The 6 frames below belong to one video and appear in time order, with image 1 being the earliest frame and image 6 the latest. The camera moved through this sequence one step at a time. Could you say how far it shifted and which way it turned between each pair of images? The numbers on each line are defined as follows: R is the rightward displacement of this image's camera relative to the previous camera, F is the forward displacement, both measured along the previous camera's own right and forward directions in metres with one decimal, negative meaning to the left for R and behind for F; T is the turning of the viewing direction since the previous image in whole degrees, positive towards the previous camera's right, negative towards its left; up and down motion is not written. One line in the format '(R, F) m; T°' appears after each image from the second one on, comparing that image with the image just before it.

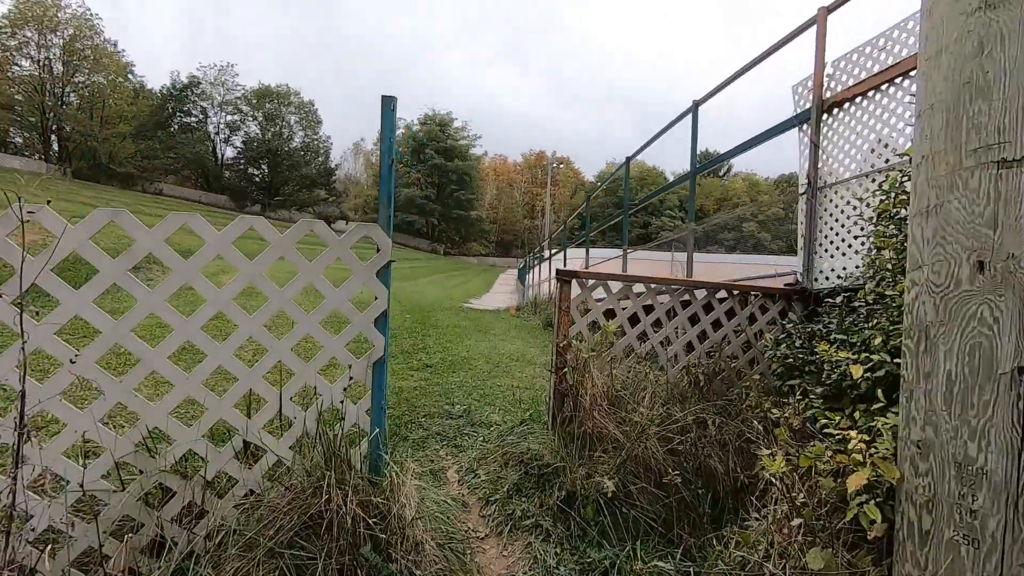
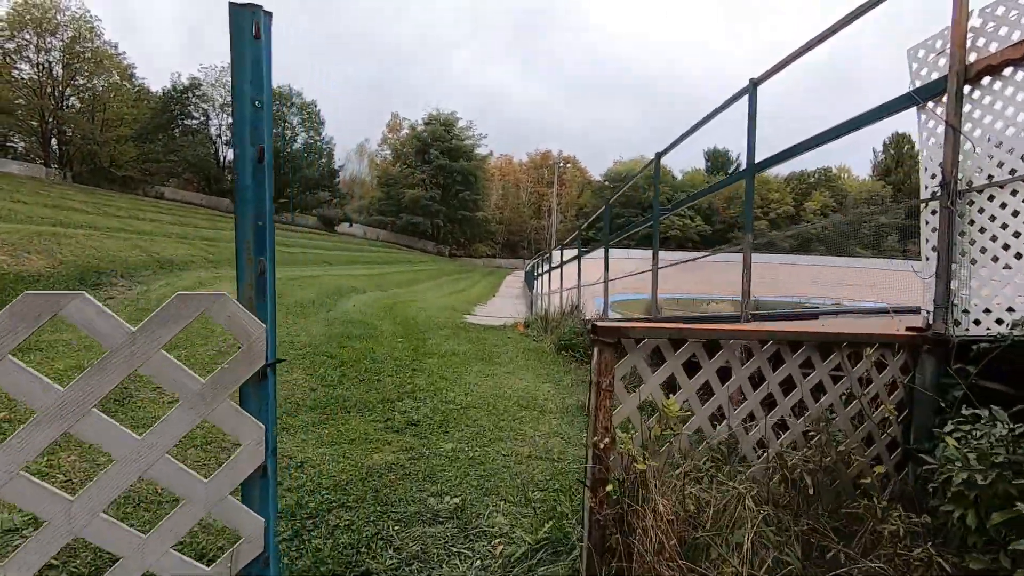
(0.0, +0.7) m; -1°
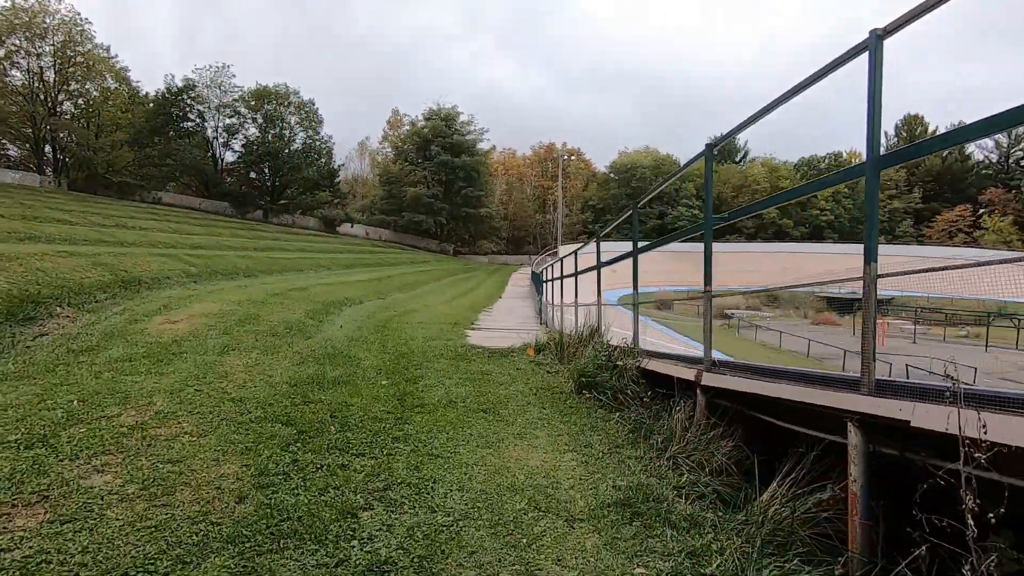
(0.0, +0.9) m; -1°
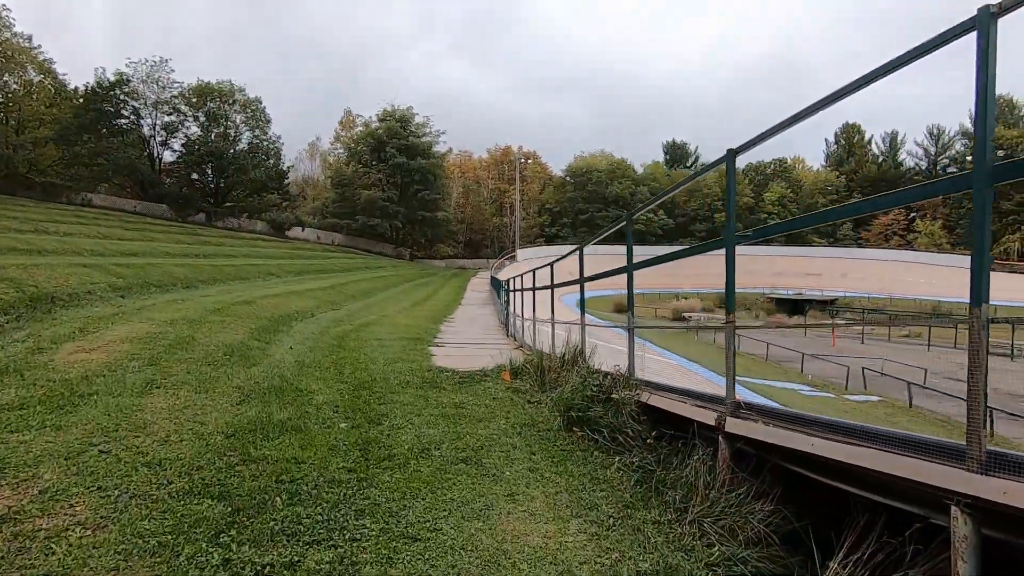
(-0.1, +0.5) m; +5°
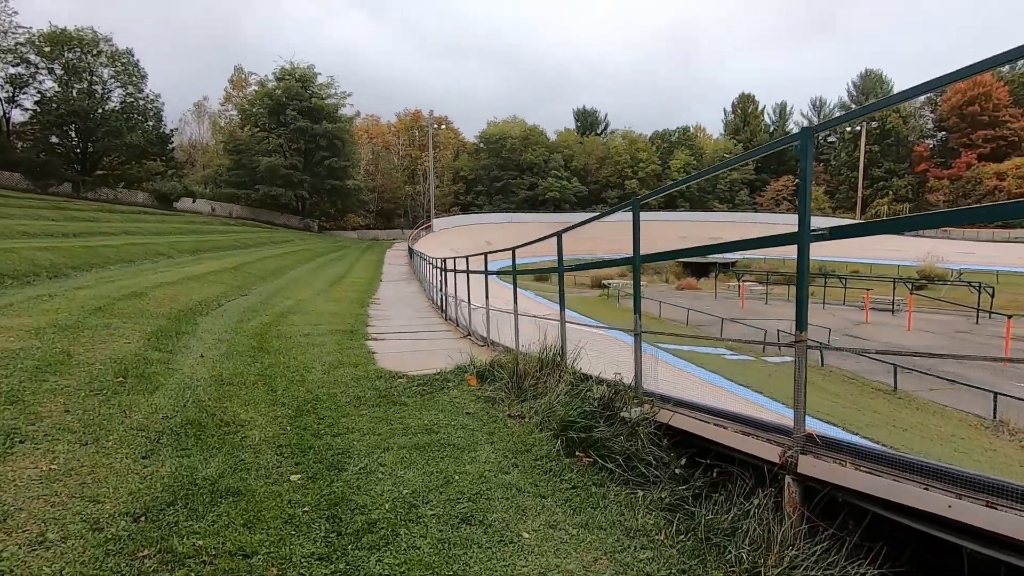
(-0.4, +0.6) m; +9°
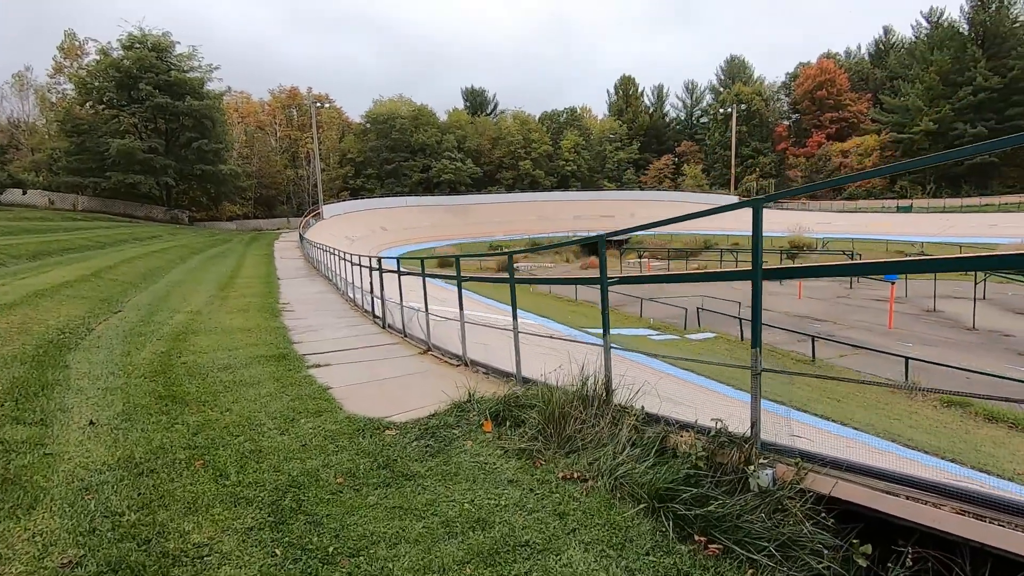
(-0.7, +0.9) m; +11°
